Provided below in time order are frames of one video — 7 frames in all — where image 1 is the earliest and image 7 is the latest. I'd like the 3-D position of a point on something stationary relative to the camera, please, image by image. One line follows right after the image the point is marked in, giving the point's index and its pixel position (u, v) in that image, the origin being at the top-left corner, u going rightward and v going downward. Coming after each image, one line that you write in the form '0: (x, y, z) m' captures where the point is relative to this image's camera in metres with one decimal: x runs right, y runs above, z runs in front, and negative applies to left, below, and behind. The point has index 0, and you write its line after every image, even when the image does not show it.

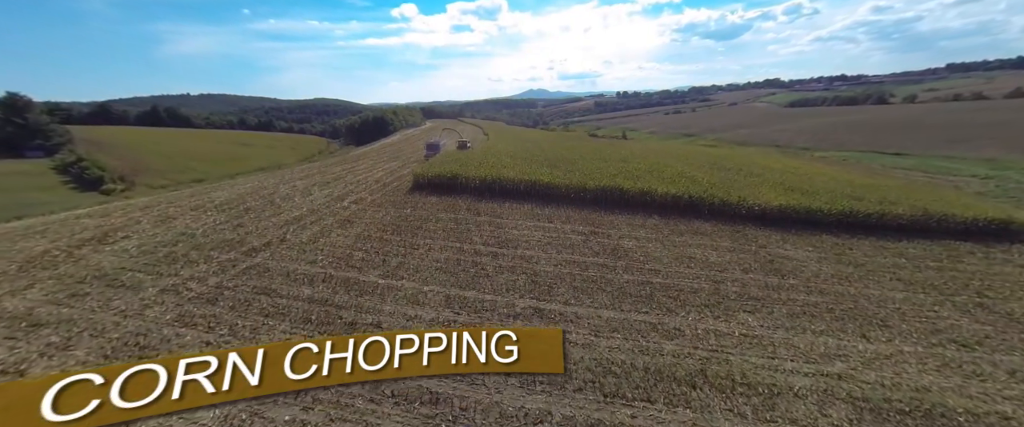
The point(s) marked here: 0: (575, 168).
0: (+4.1, +2.8, +20.3) m
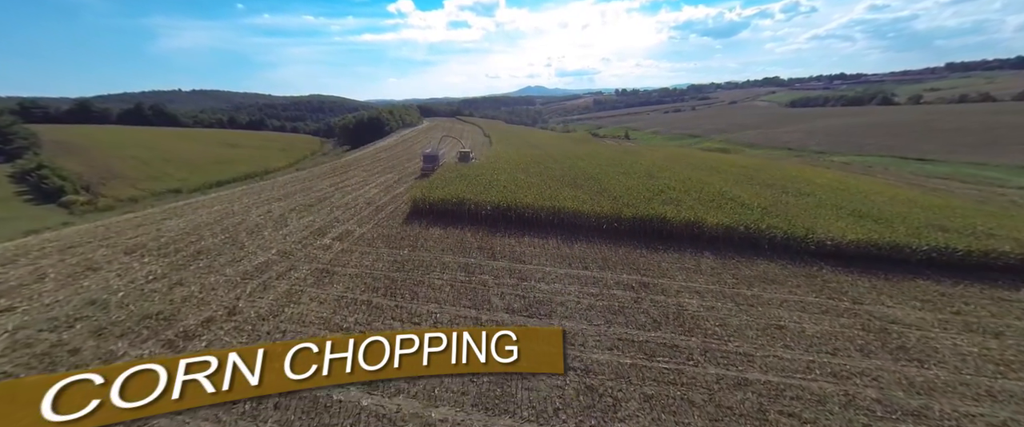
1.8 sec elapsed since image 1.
0: (+5.0, +1.4, +17.5) m
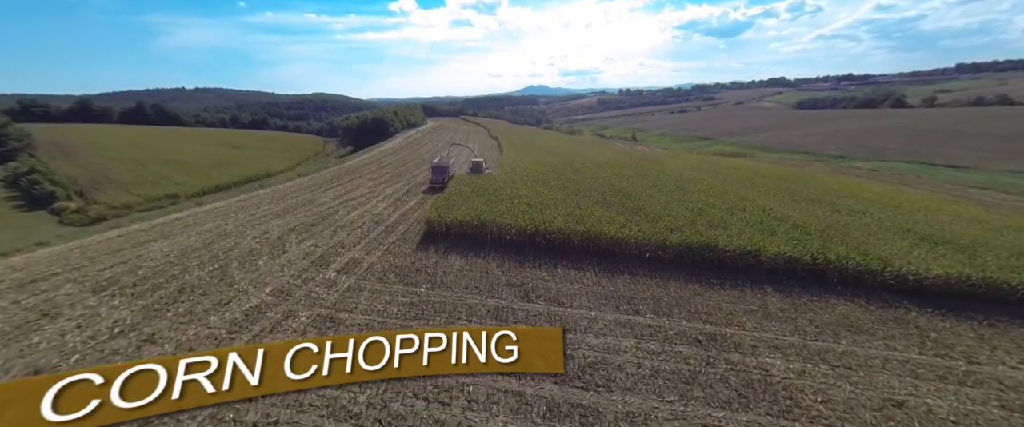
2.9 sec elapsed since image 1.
0: (+6.1, +0.4, +15.8) m
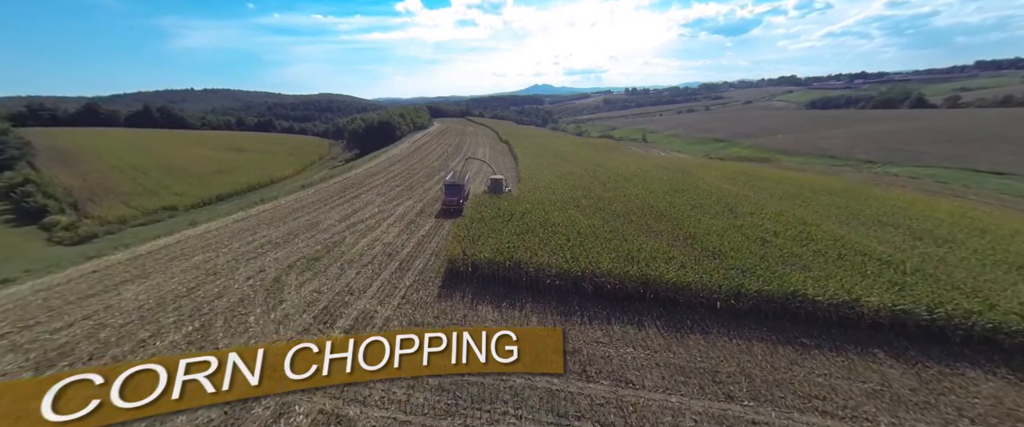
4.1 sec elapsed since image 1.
0: (+7.5, -0.9, +13.6) m
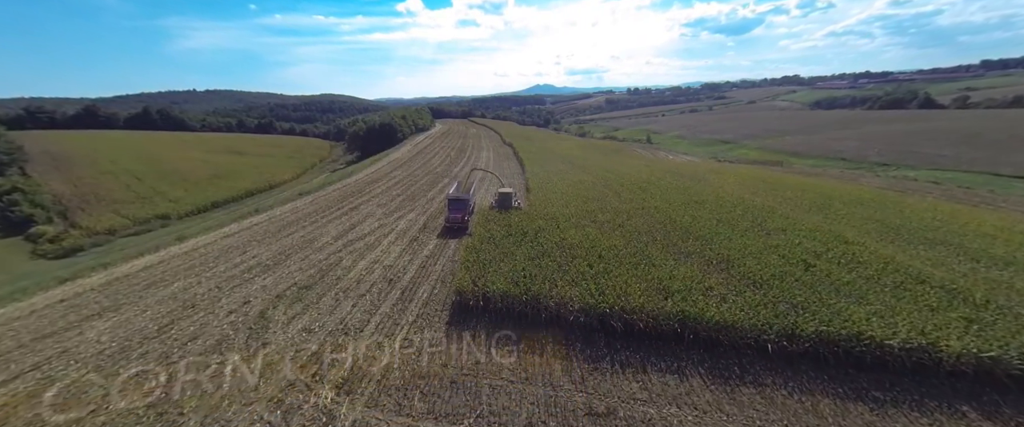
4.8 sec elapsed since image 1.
0: (+8.1, -1.7, +12.3) m
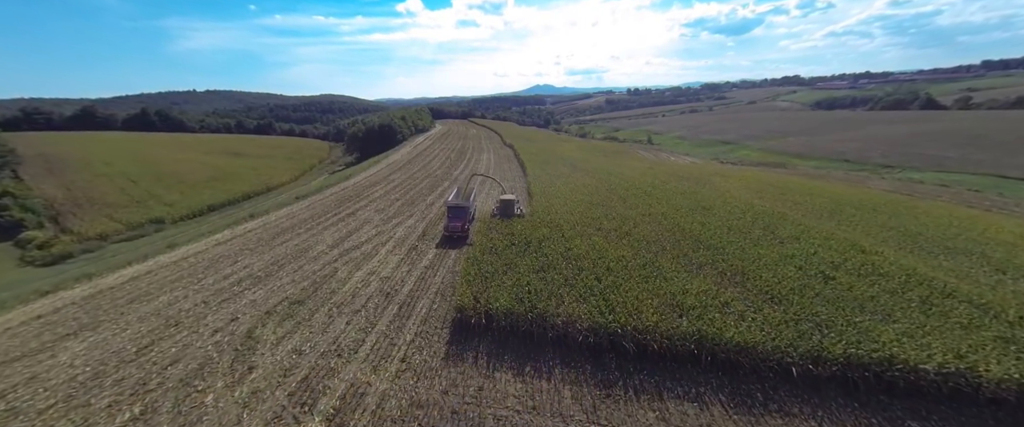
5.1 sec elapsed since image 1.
0: (+8.2, -2.0, +11.7) m
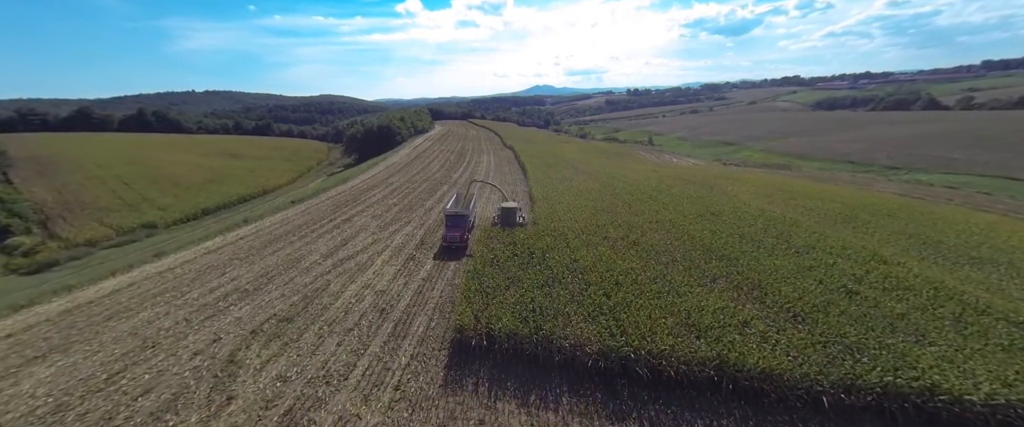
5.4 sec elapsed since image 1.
0: (+8.3, -2.4, +11.0) m
